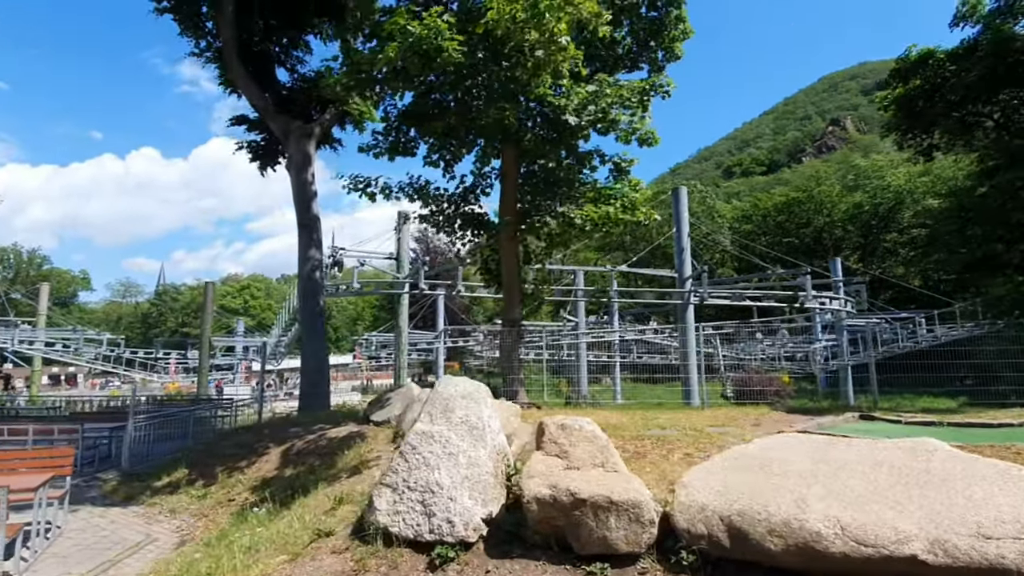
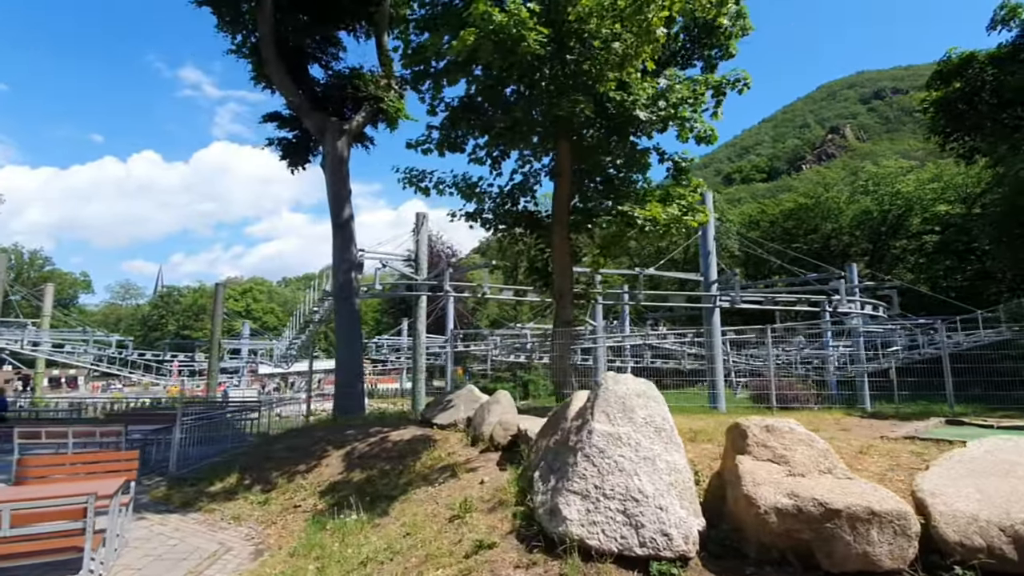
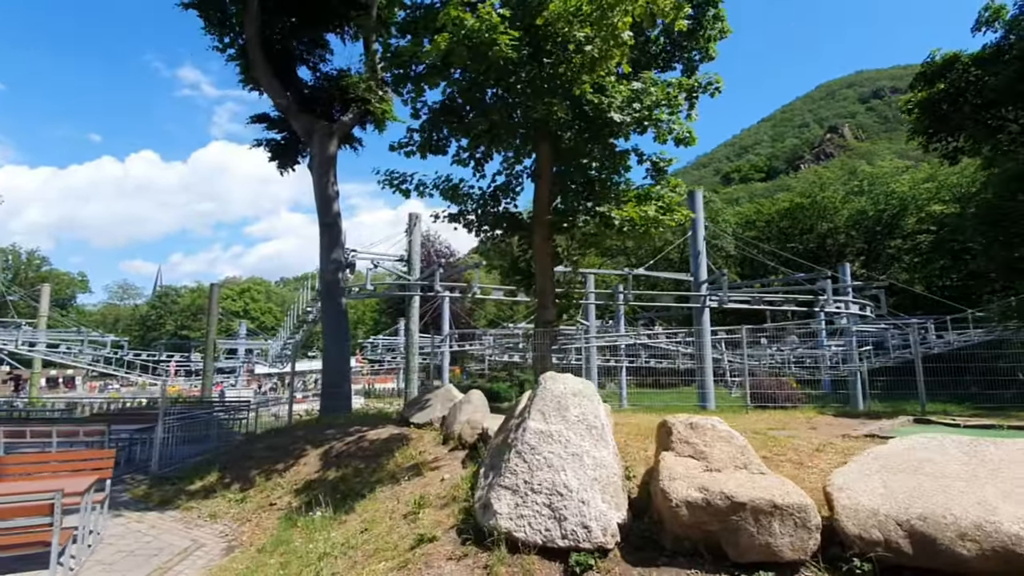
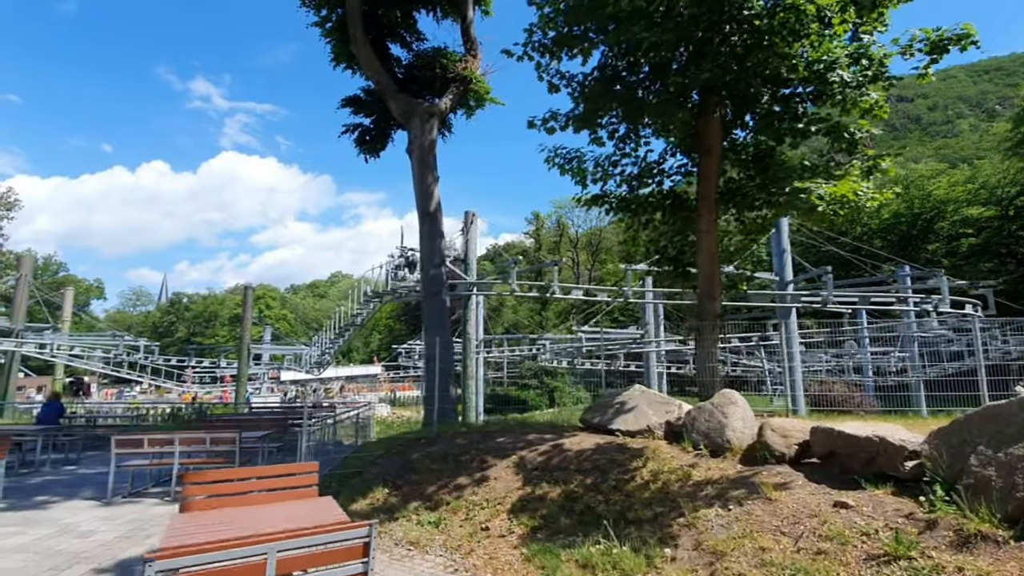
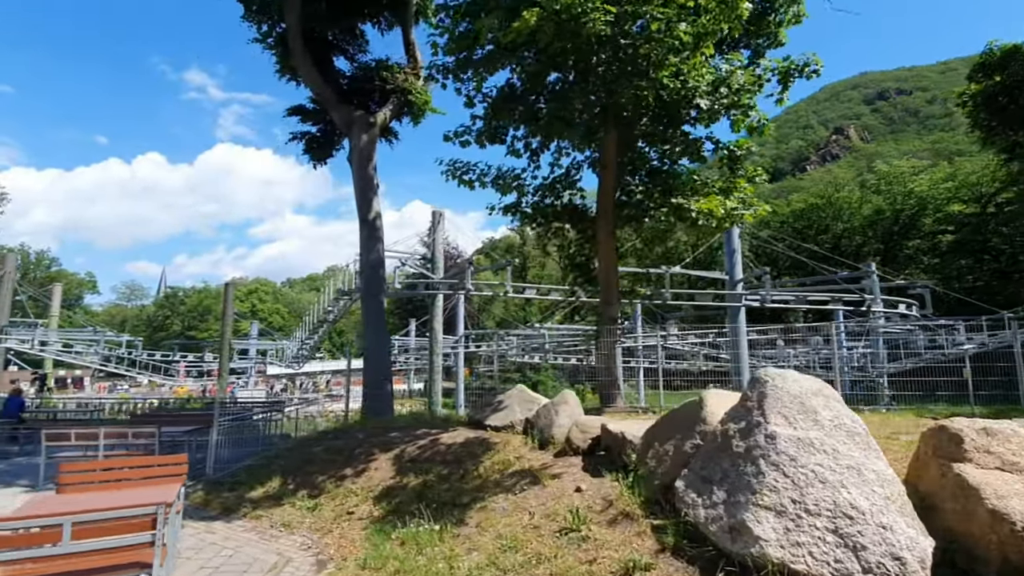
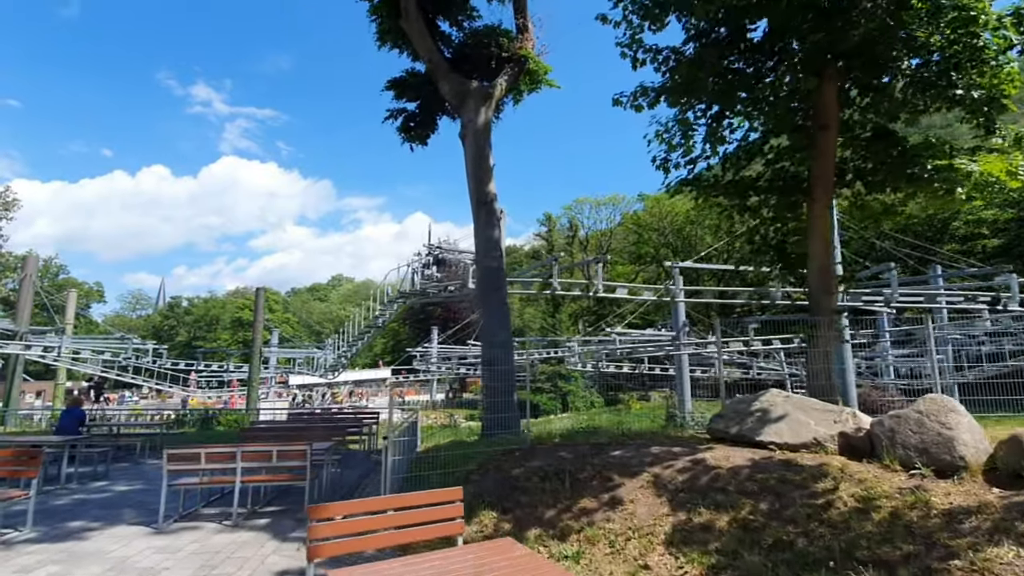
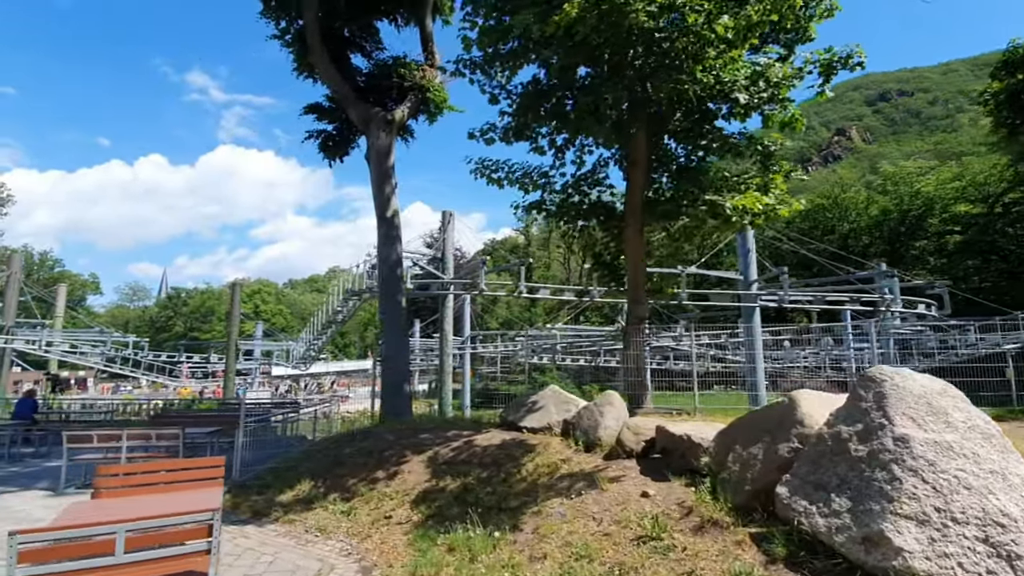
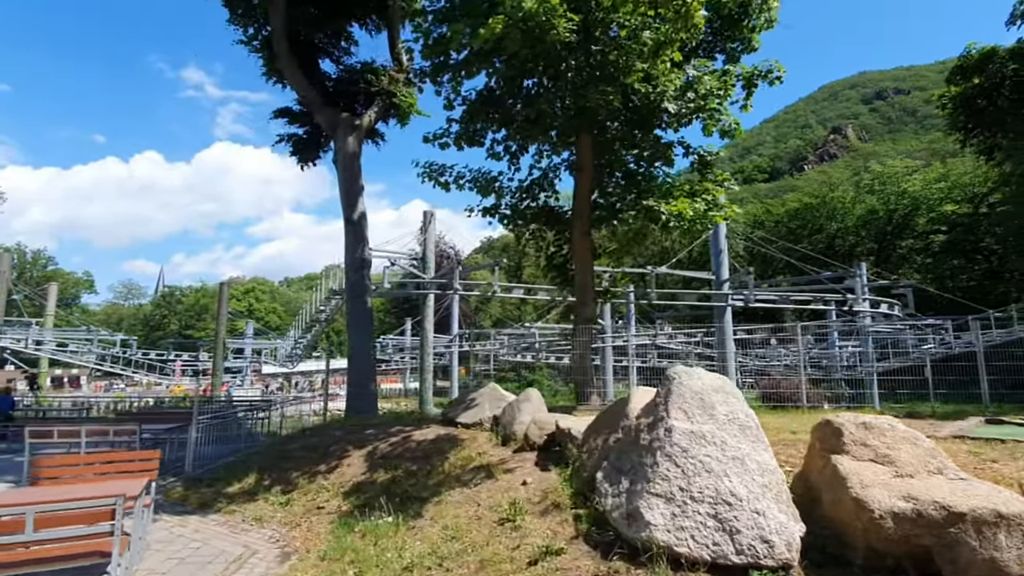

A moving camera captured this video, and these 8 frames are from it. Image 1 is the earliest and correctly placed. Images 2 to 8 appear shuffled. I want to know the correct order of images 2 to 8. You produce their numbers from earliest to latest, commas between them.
3, 2, 8, 5, 7, 4, 6
